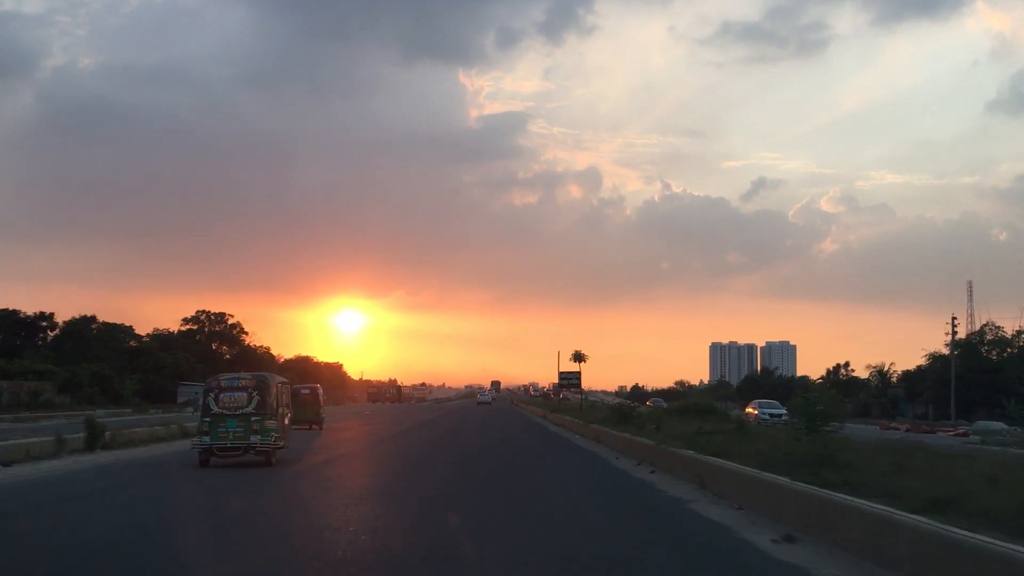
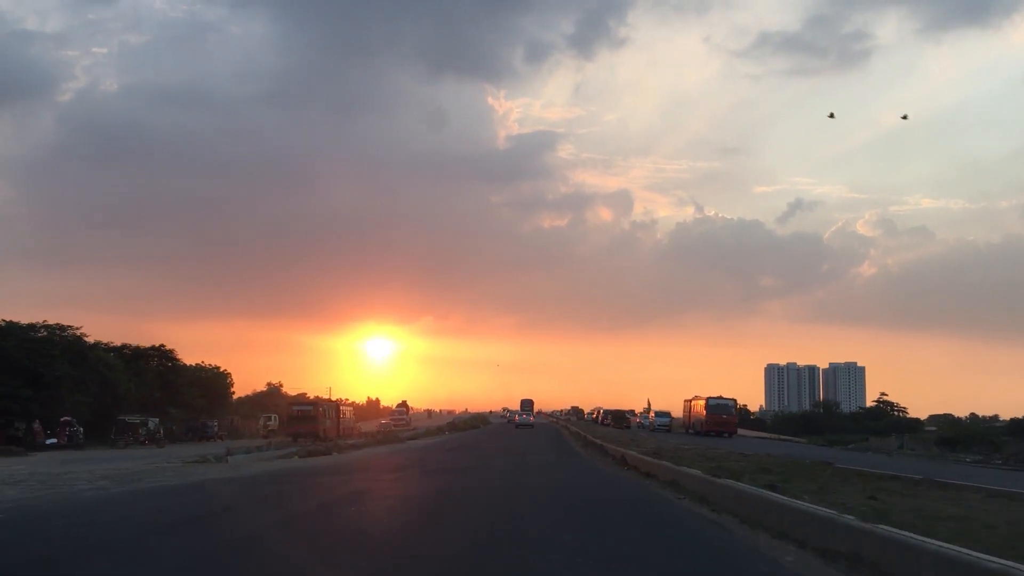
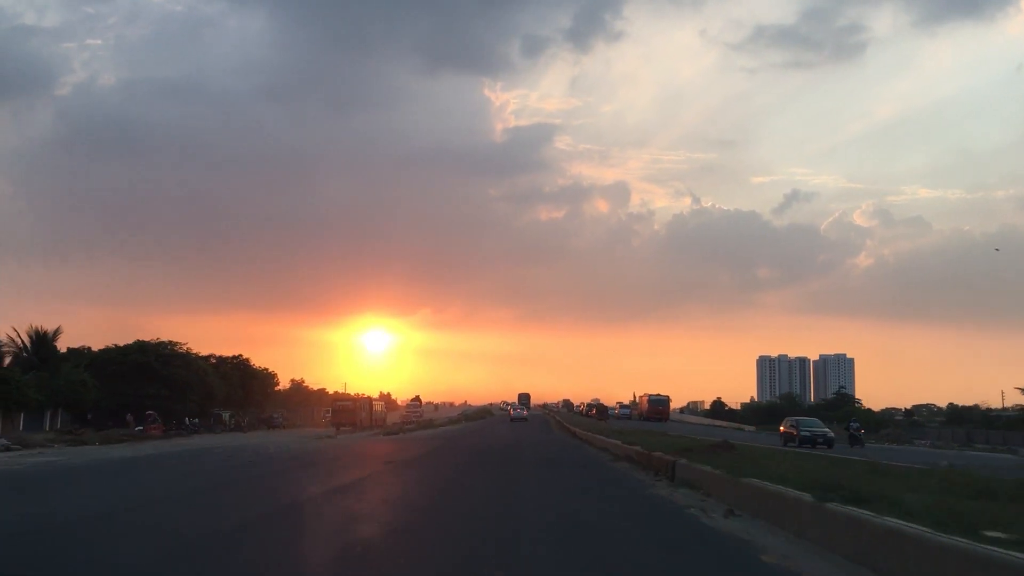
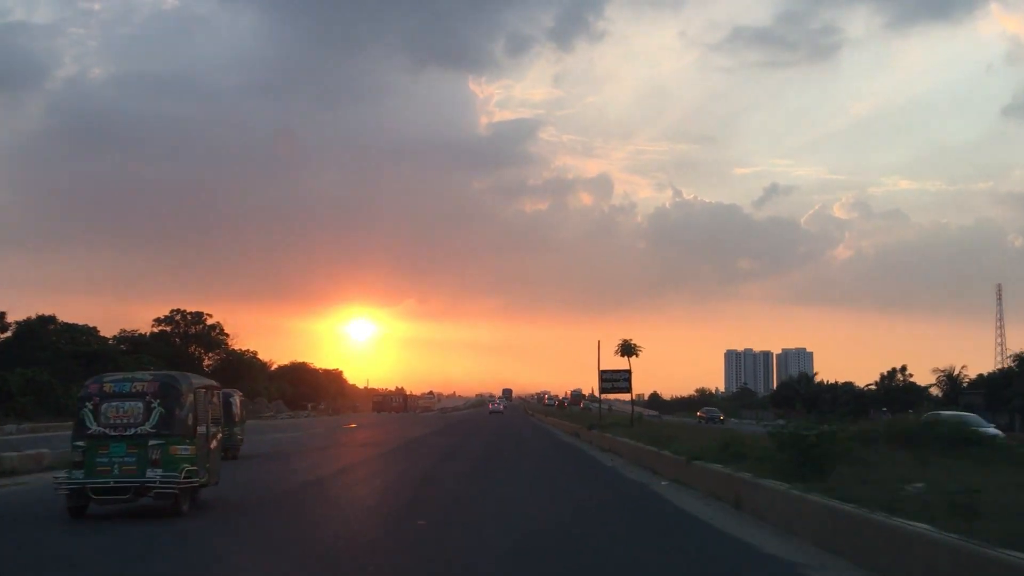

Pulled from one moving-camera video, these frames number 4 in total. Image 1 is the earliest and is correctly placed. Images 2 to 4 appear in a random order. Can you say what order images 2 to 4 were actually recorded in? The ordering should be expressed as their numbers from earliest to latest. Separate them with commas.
4, 3, 2
